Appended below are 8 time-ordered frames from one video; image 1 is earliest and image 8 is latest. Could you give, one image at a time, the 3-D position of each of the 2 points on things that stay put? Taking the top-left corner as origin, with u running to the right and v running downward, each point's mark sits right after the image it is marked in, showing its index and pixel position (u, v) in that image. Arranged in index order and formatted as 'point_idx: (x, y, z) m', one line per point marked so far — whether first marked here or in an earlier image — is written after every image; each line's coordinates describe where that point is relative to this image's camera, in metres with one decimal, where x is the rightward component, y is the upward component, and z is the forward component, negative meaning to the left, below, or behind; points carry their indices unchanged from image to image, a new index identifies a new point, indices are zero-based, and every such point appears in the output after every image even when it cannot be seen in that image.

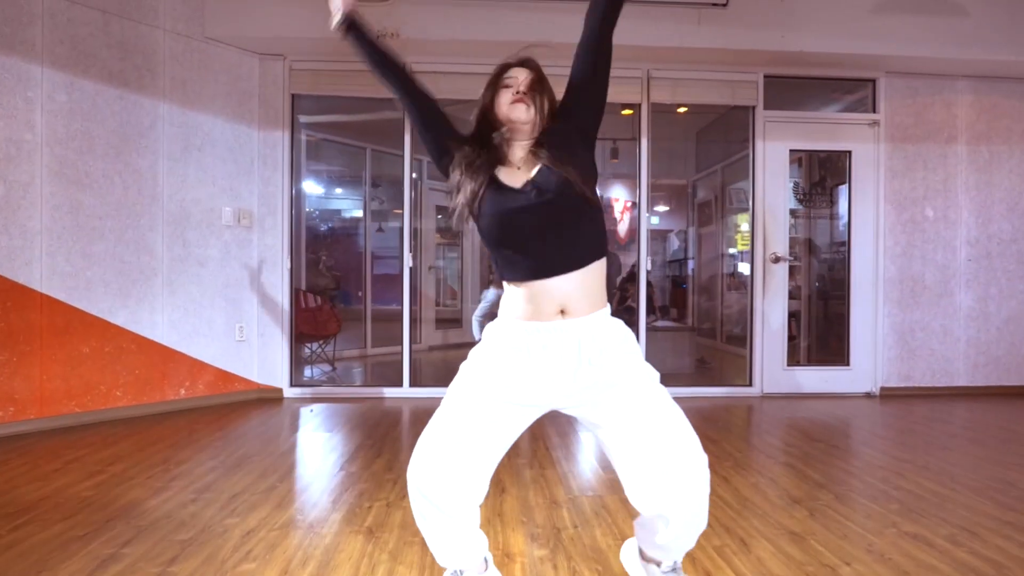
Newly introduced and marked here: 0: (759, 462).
0: (+1.3, -0.9, +3.0) m
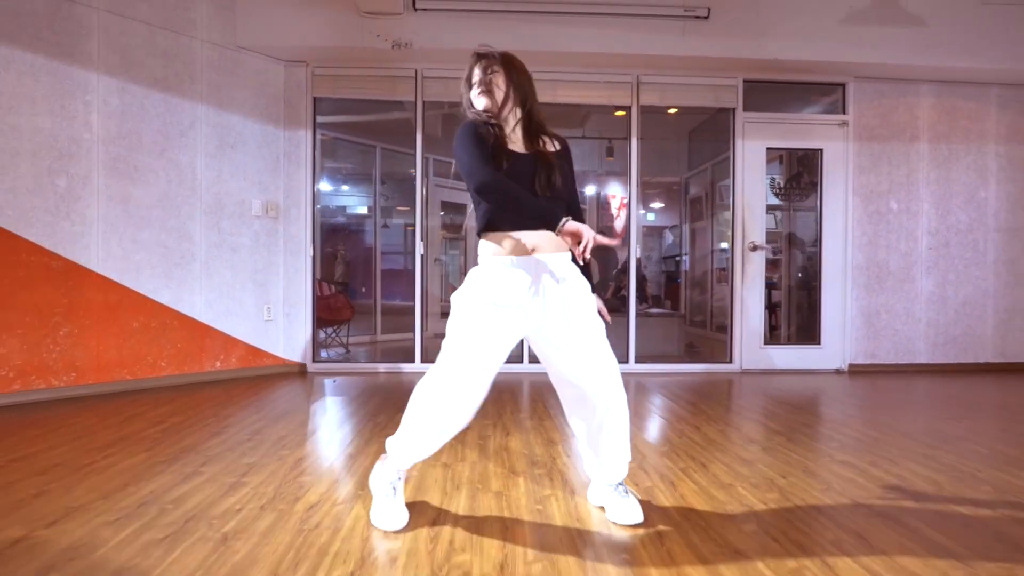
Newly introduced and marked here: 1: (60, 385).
0: (+1.3, -0.8, +3.4) m
1: (-2.8, -0.6, +3.4) m
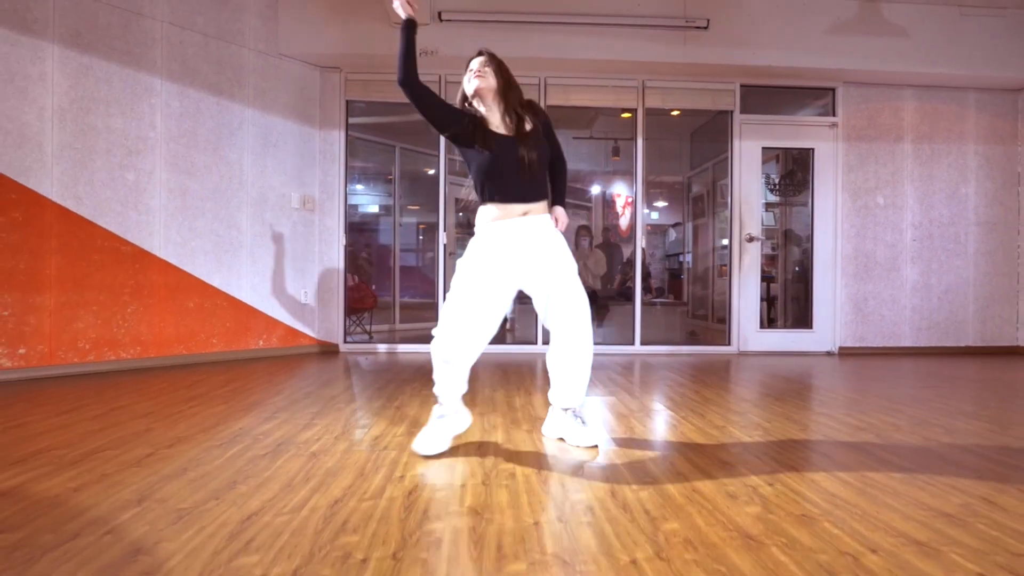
0: (+1.5, -0.7, +3.8) m
1: (-2.7, -0.5, +3.8) m
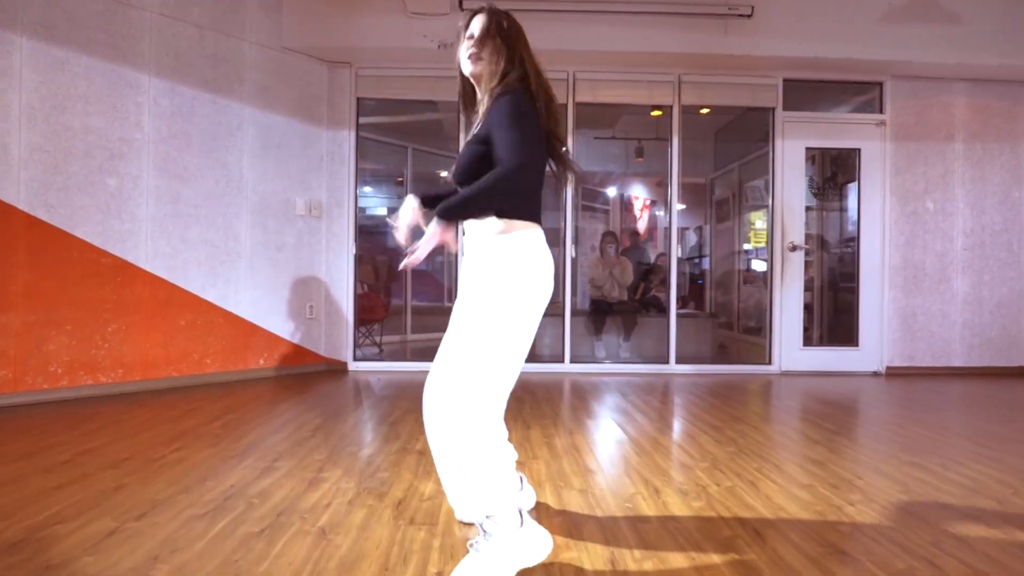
0: (+1.7, -0.8, +3.3) m
1: (-2.5, -0.6, +3.4) m
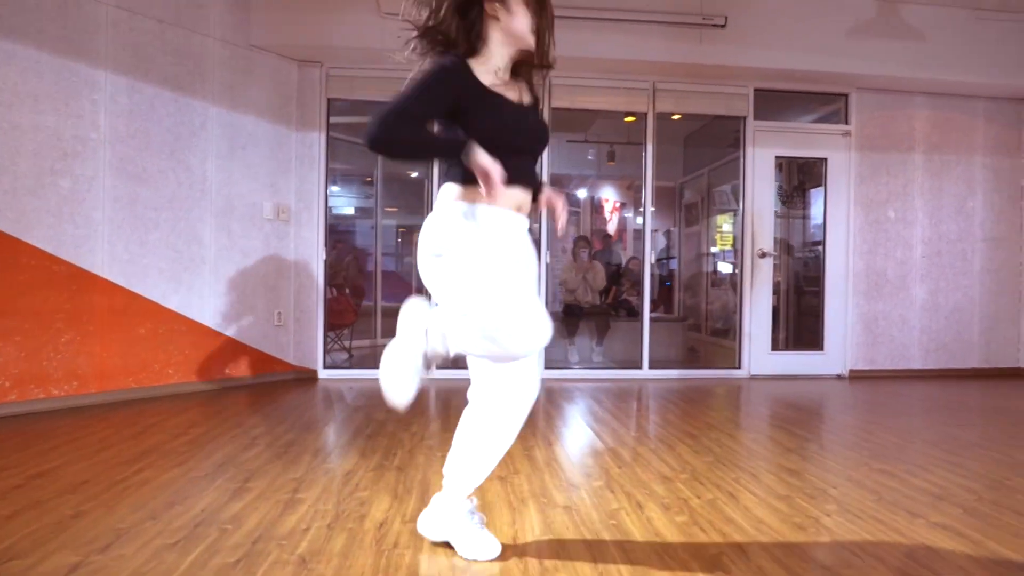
0: (+1.5, -0.9, +3.4) m
1: (-2.7, -0.6, +3.3) m
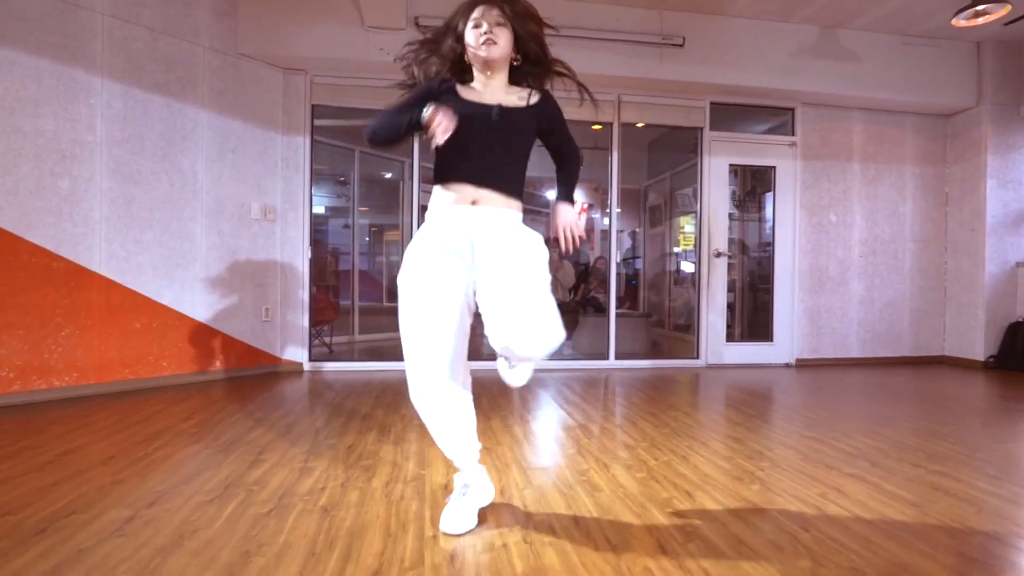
0: (+1.4, -0.8, +3.8) m
1: (-2.8, -0.6, +3.4) m
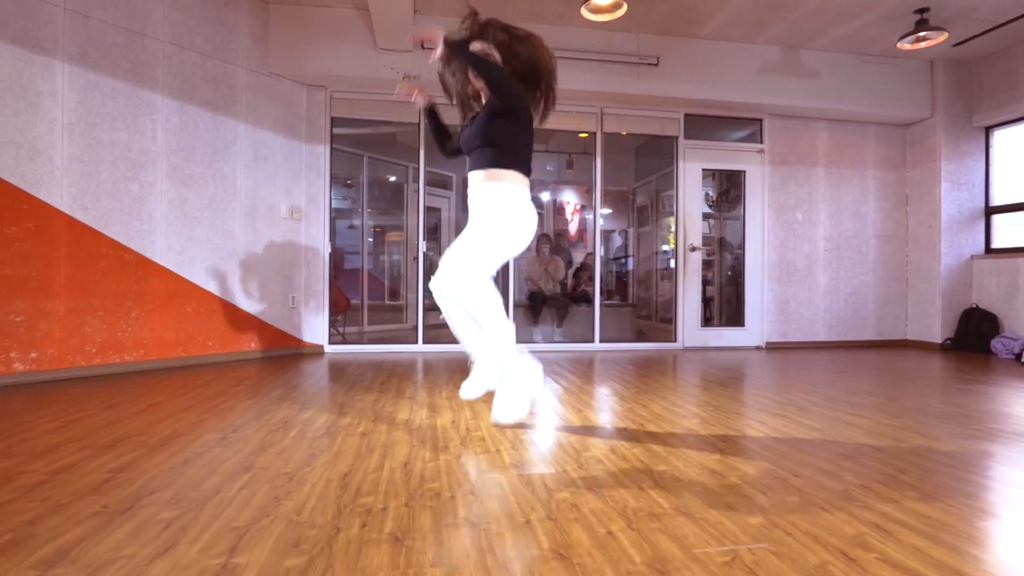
0: (+1.3, -0.7, +4.4) m
1: (-2.8, -0.5, +4.0) m
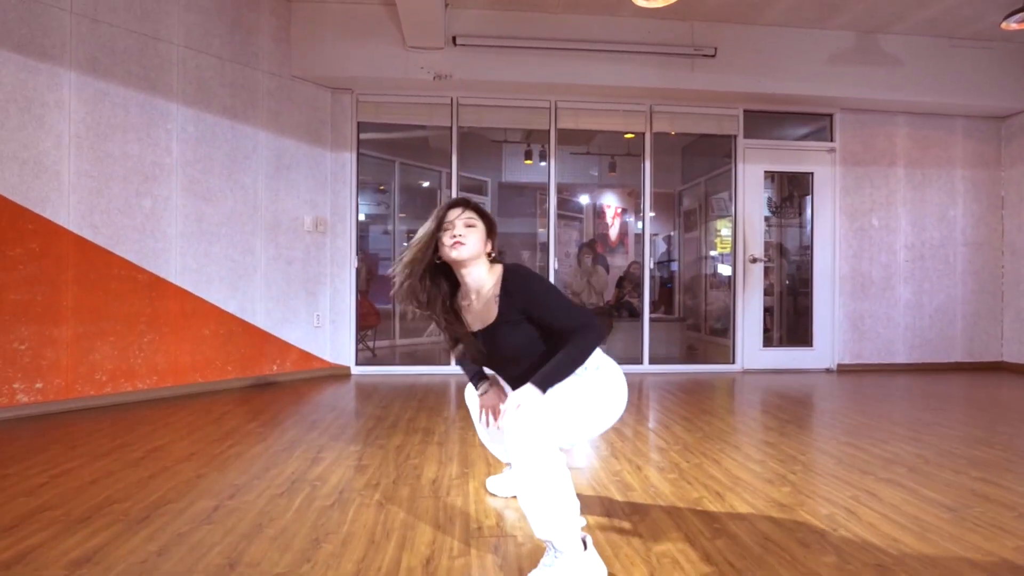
0: (+1.6, -0.9, +3.9) m
1: (-2.6, -0.7, +3.7) m
